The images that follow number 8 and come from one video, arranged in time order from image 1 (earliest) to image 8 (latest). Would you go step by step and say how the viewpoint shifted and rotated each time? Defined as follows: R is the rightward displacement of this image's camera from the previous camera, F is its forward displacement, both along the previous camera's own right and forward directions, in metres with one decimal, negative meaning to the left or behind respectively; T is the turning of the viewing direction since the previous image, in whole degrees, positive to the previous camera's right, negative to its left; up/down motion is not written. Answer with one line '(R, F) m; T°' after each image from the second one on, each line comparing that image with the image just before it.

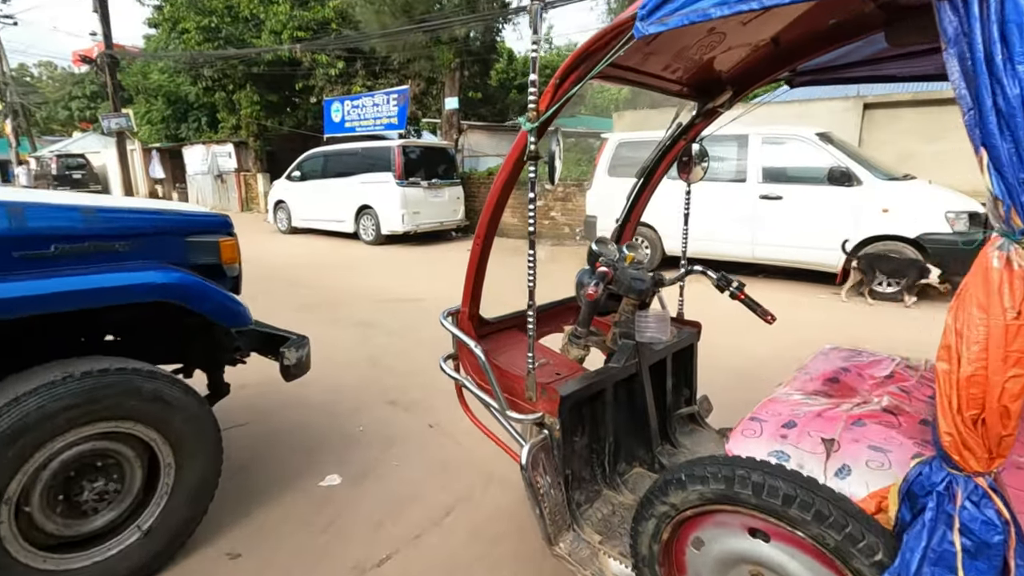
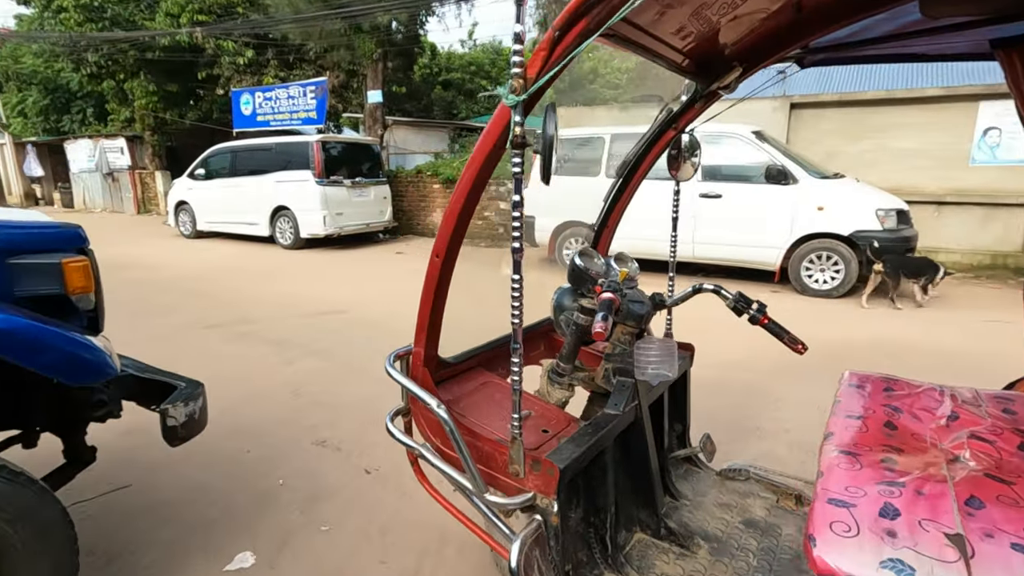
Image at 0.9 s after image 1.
(-0.1, +0.5) m; +8°
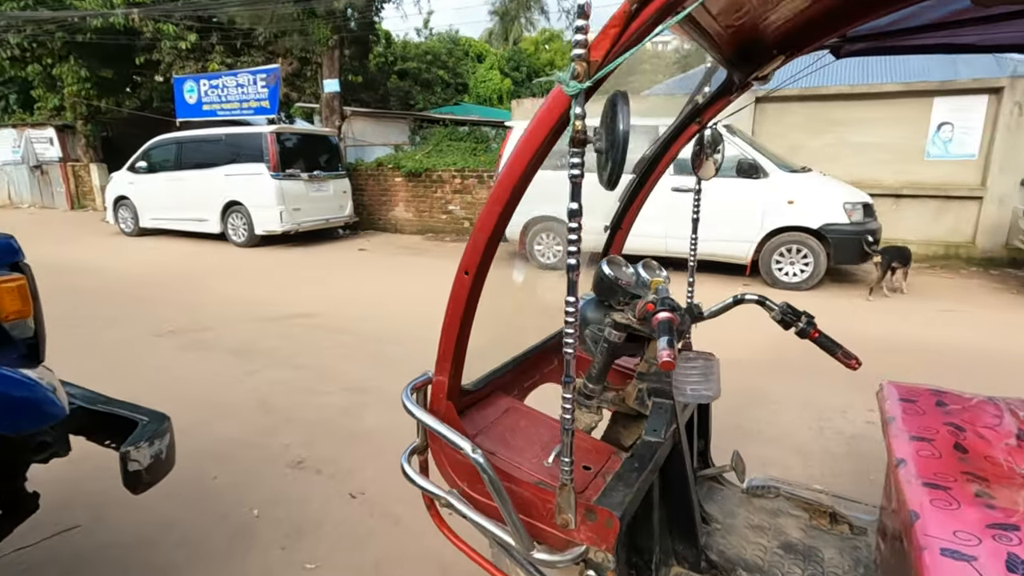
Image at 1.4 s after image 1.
(-0.2, +0.2) m; +4°
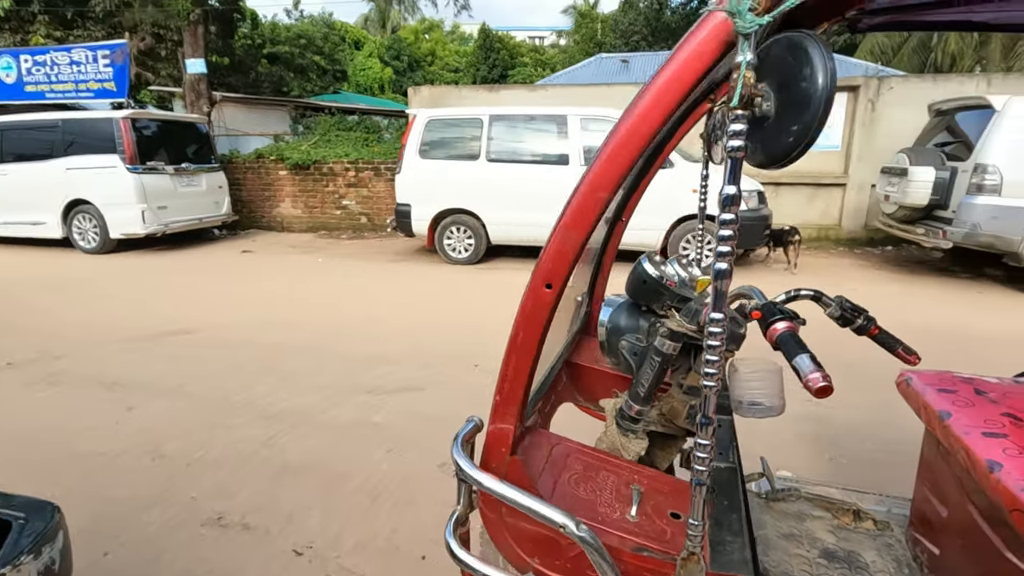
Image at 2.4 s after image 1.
(-0.3, +0.3) m; +12°
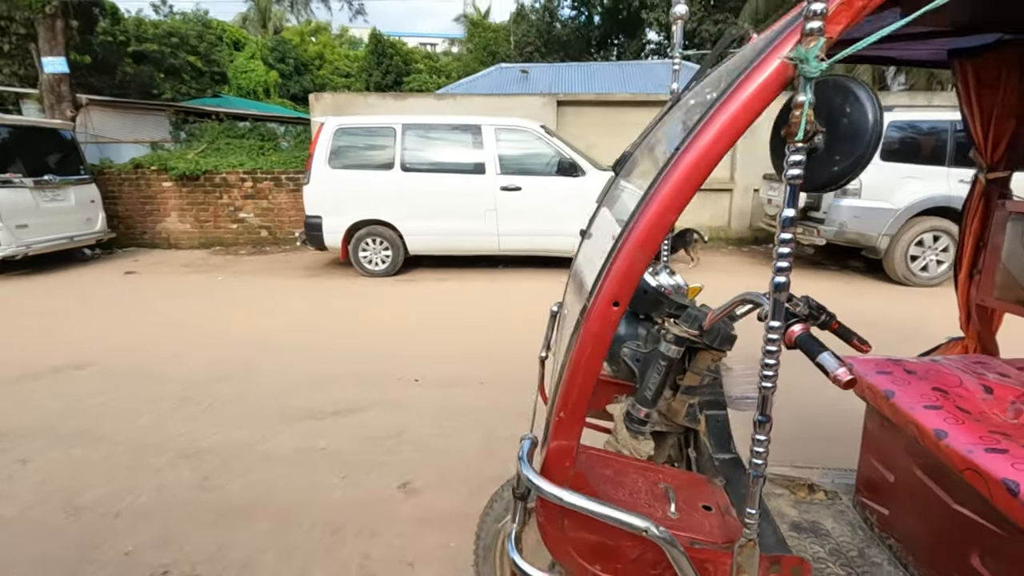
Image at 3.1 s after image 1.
(-0.3, 0.0) m; +11°
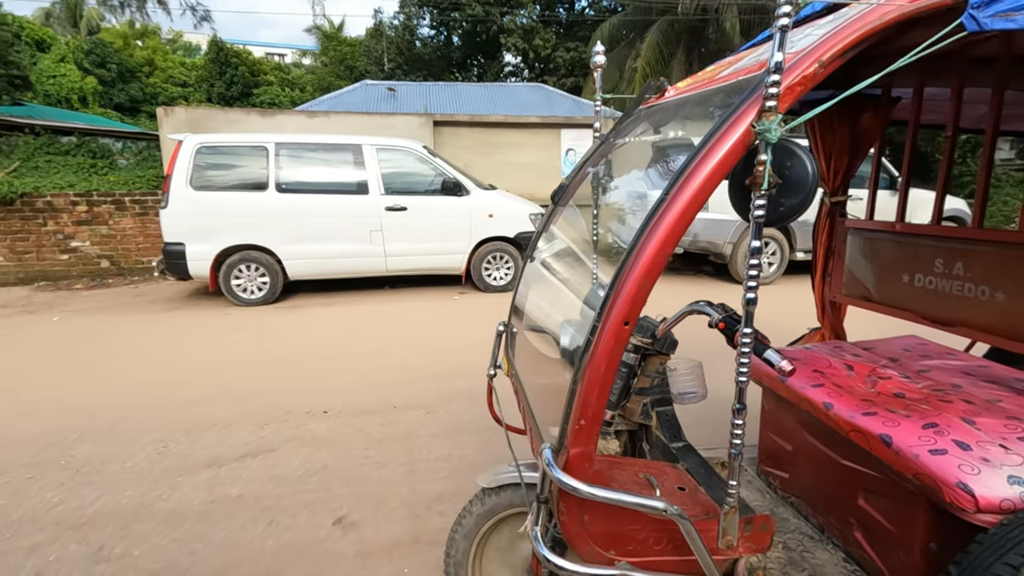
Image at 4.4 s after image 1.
(-0.3, -0.1) m; +14°
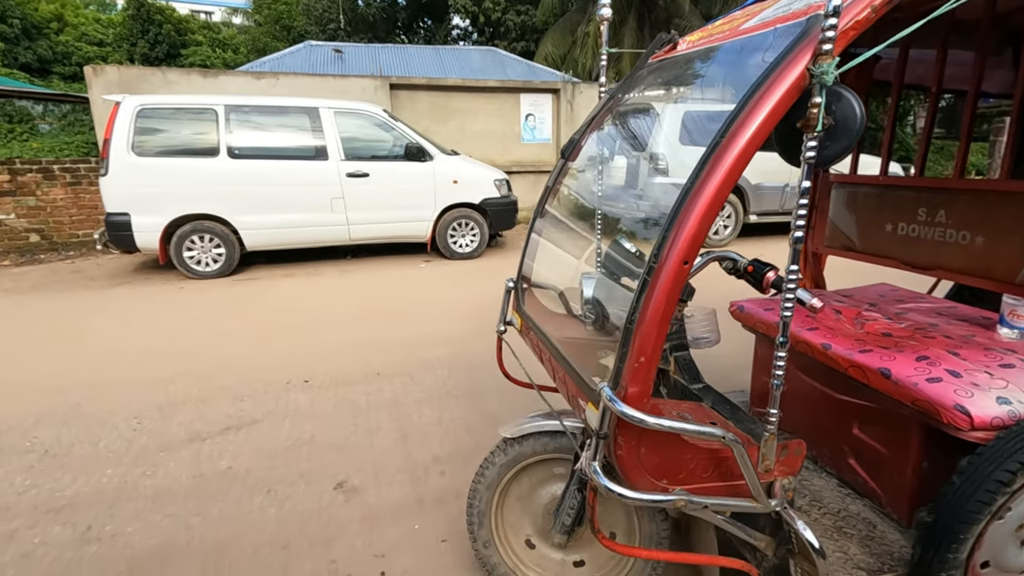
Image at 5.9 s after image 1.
(-0.2, 0.0) m; +5°
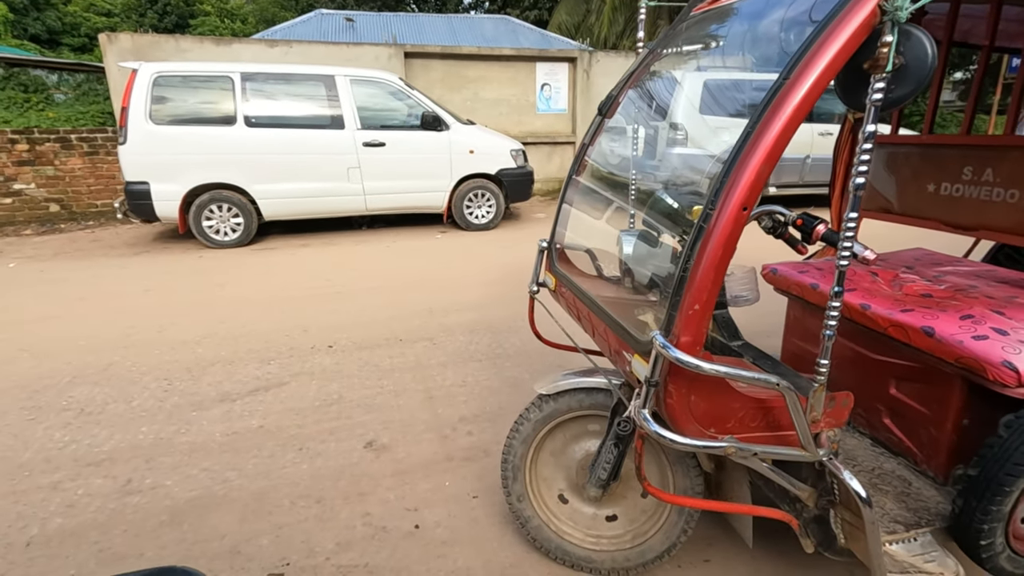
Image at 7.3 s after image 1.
(-0.1, 0.0) m; -1°
